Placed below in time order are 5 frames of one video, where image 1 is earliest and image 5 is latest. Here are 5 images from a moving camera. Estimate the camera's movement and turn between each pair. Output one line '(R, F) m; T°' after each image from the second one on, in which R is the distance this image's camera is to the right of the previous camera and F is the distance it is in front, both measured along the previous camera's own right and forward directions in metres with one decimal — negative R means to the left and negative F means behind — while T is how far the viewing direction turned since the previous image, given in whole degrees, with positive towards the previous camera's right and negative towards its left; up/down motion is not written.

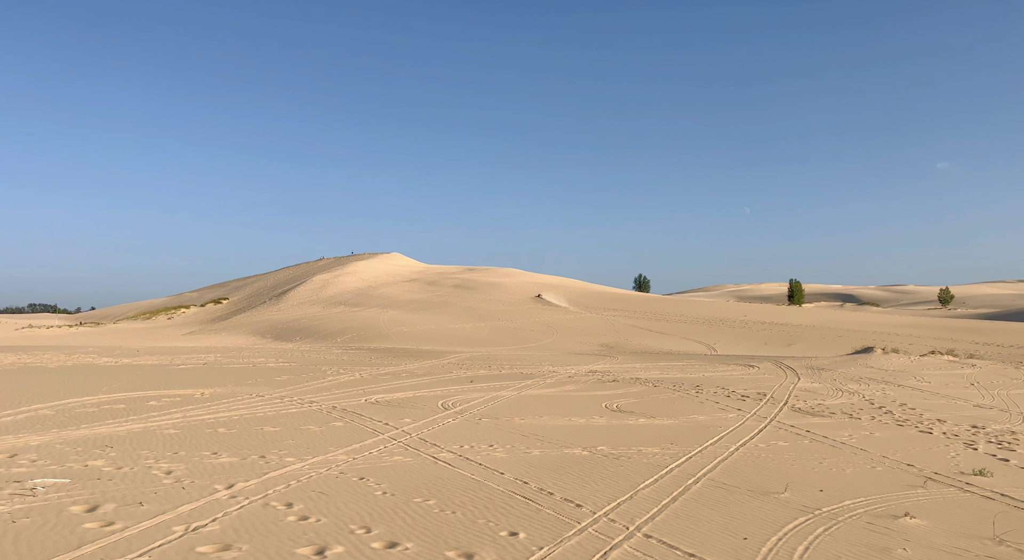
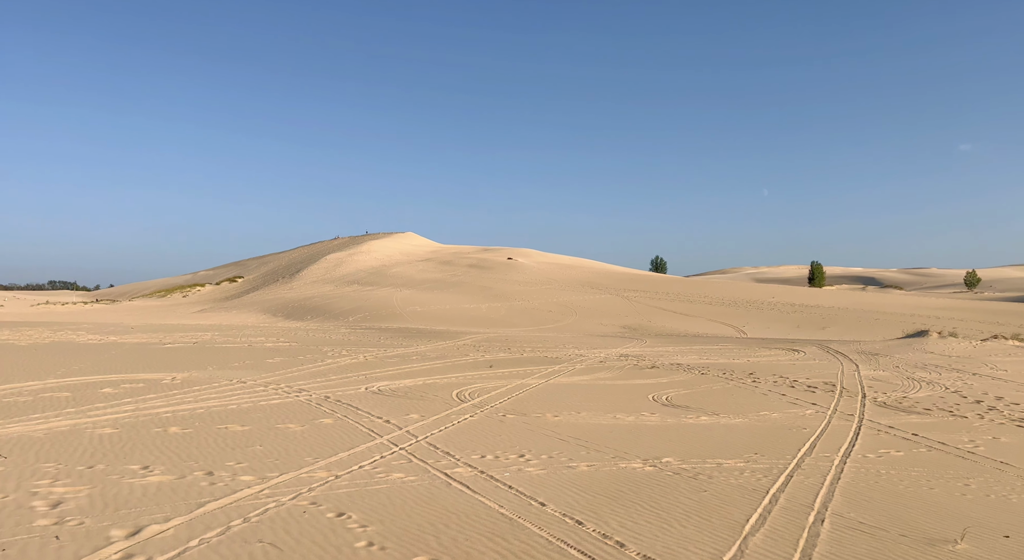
(-0.3, +2.0) m; -1°
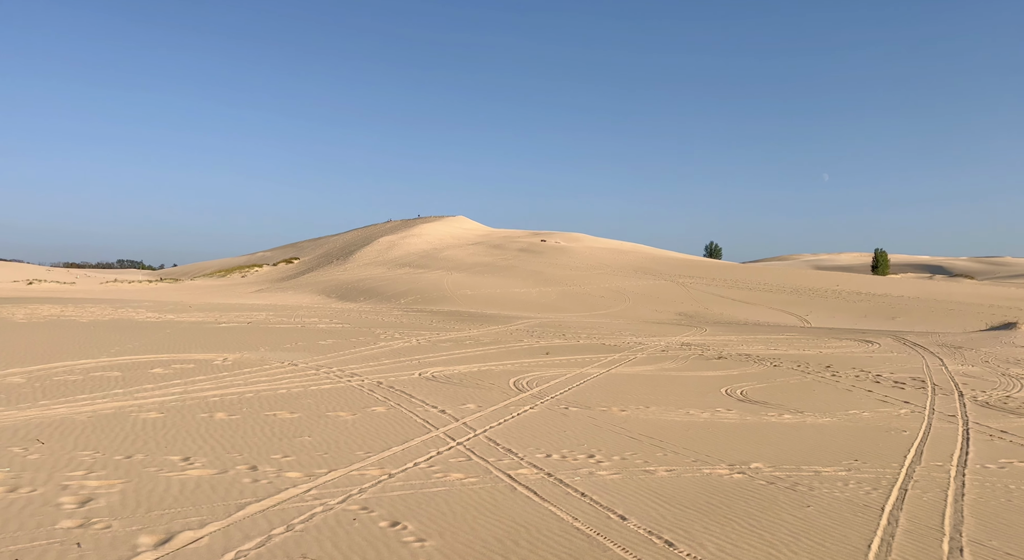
(-0.2, +0.7) m; -5°
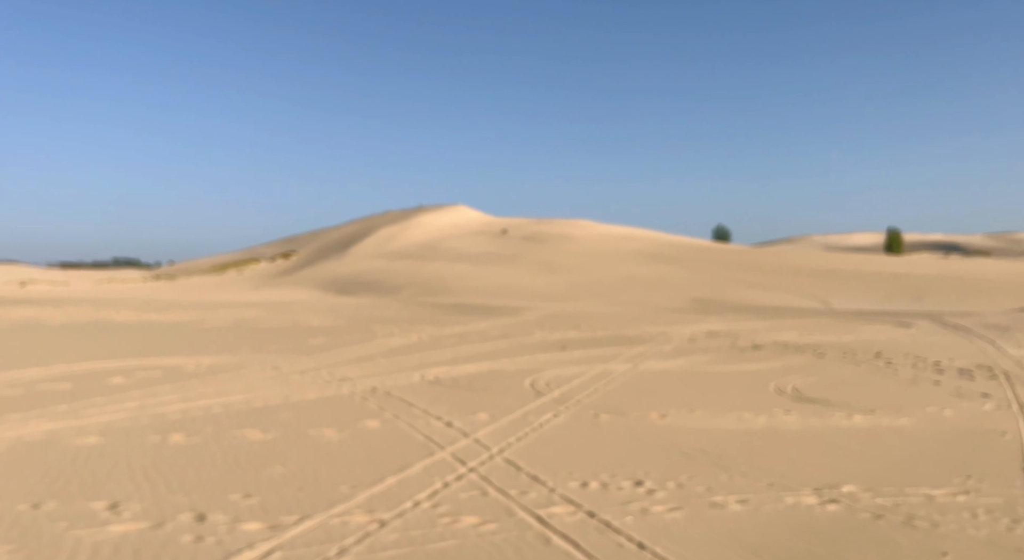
(-0.1, +1.2) m; -1°
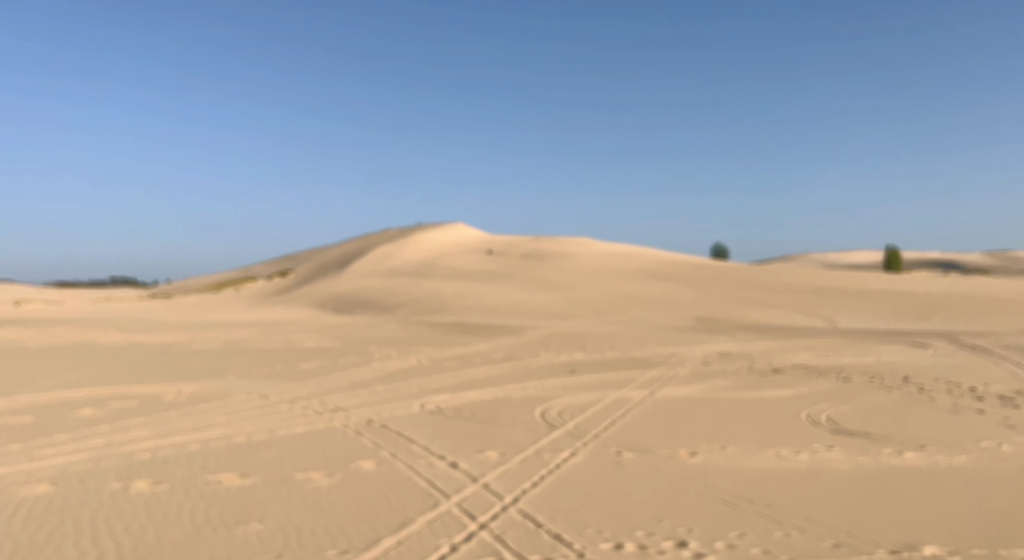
(-0.1, +0.6) m; 0°
